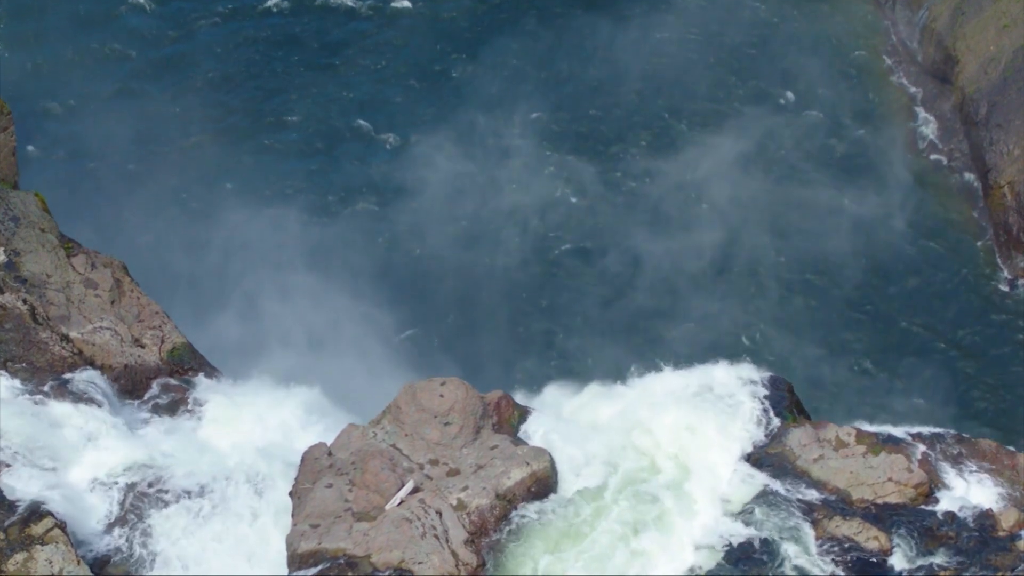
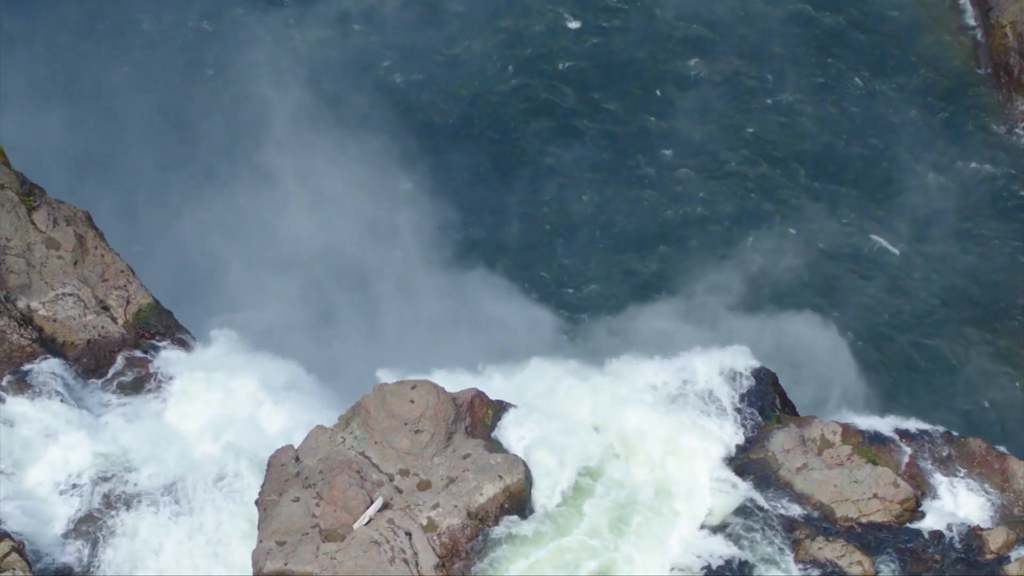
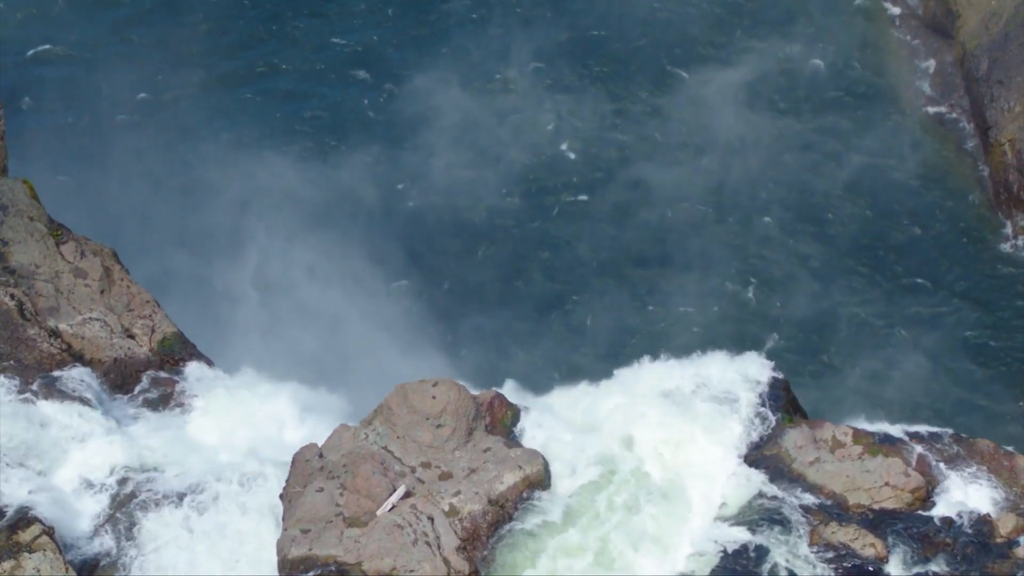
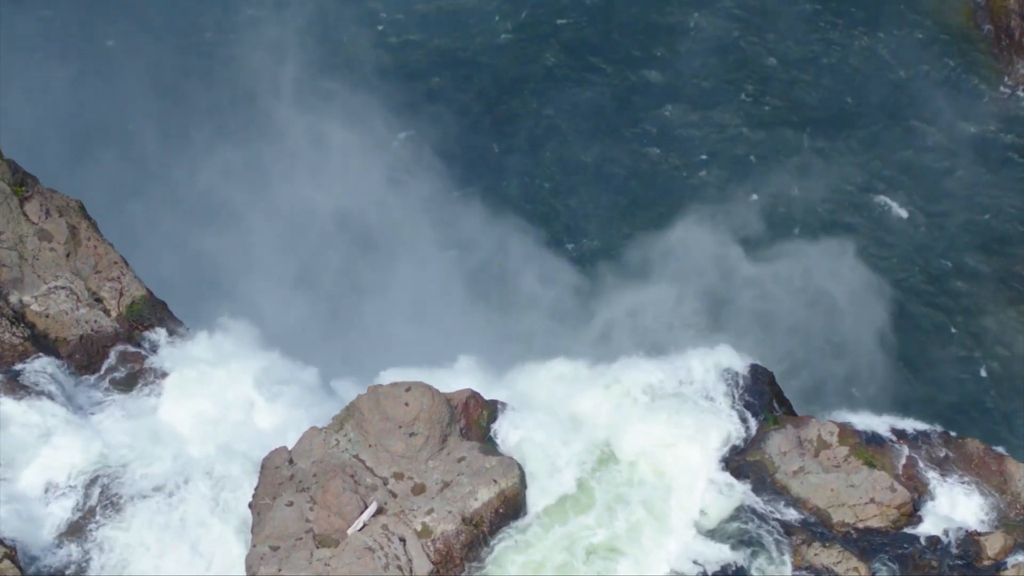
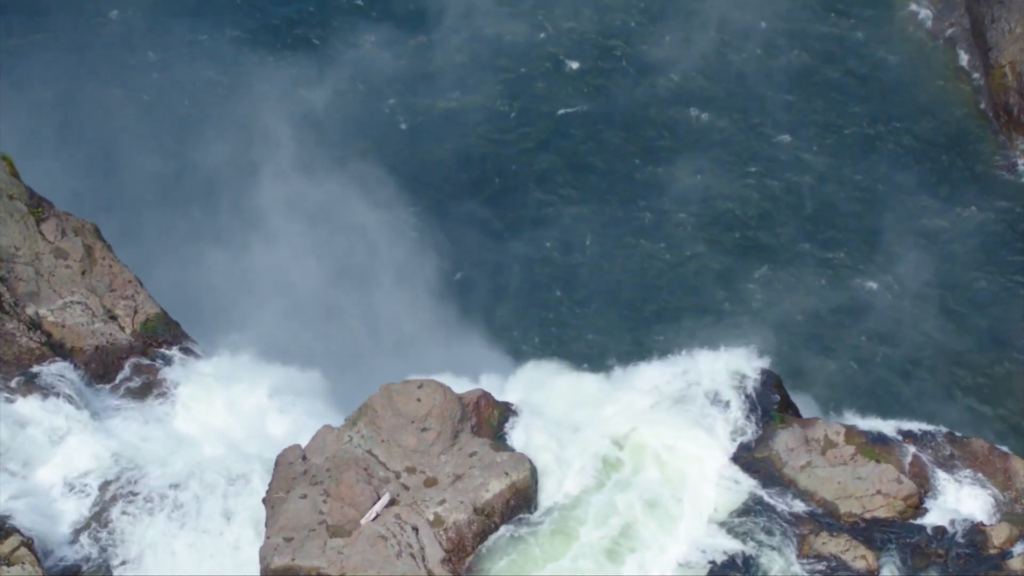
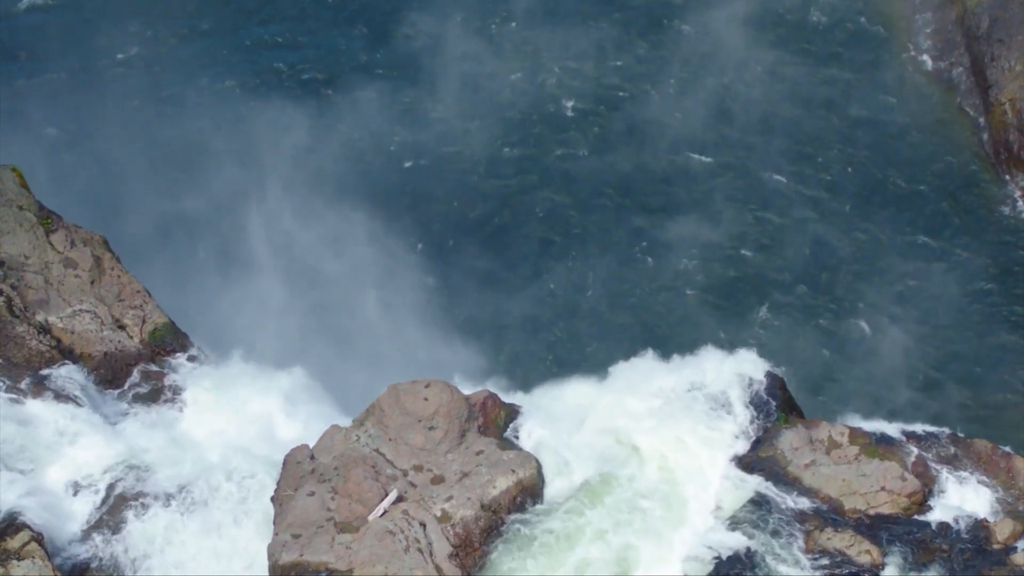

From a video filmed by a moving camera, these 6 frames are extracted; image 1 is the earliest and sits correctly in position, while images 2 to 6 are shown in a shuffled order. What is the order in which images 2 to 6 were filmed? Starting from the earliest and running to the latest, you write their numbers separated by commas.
3, 6, 5, 2, 4
